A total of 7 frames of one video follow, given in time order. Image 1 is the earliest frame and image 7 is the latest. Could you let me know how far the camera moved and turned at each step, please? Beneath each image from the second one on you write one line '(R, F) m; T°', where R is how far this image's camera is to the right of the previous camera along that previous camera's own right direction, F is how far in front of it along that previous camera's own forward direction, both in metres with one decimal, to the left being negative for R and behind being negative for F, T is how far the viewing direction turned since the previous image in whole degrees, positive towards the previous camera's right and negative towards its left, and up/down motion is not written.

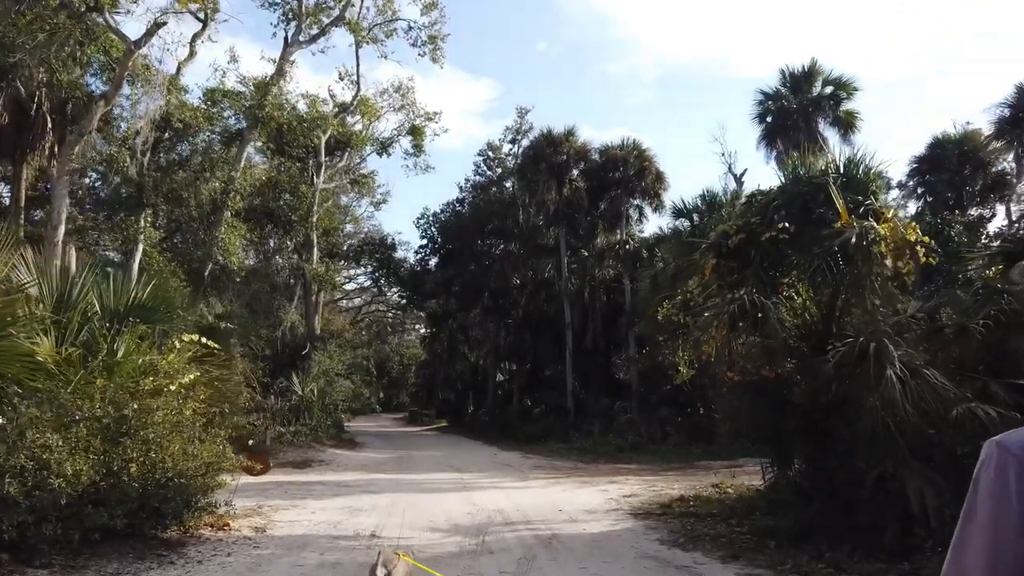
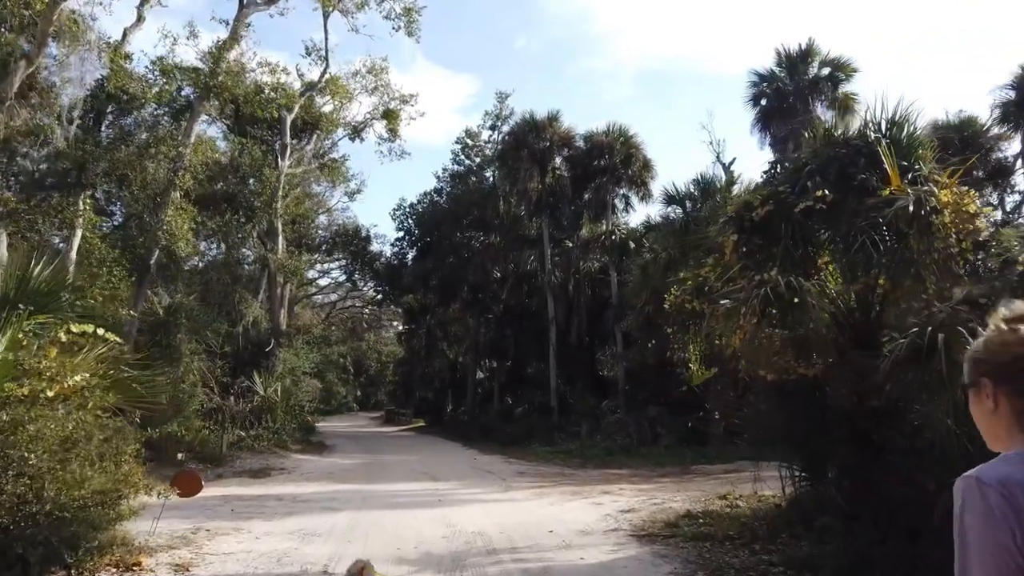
(0.0, +1.6) m; +1°
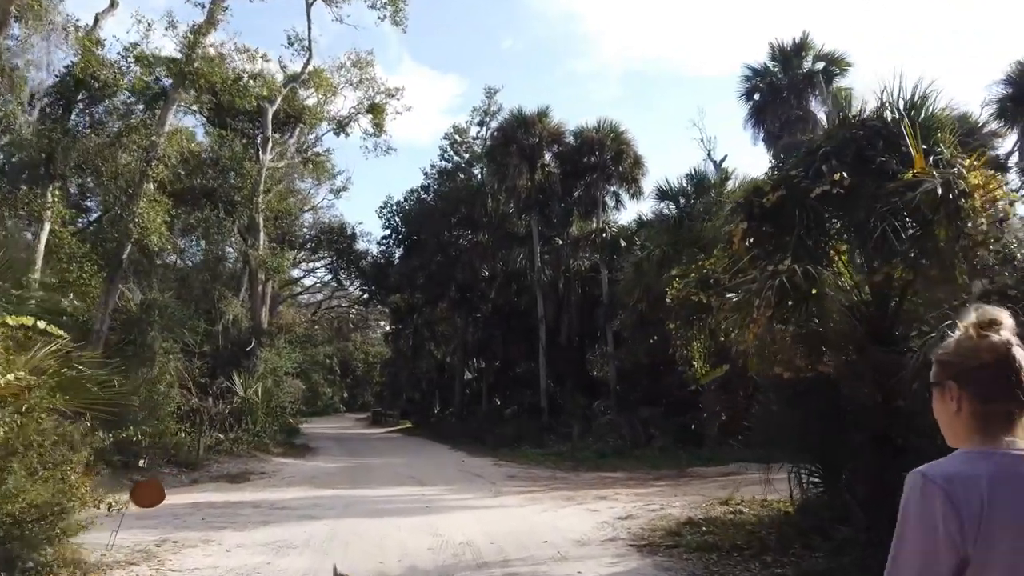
(0.0, +0.6) m; +1°
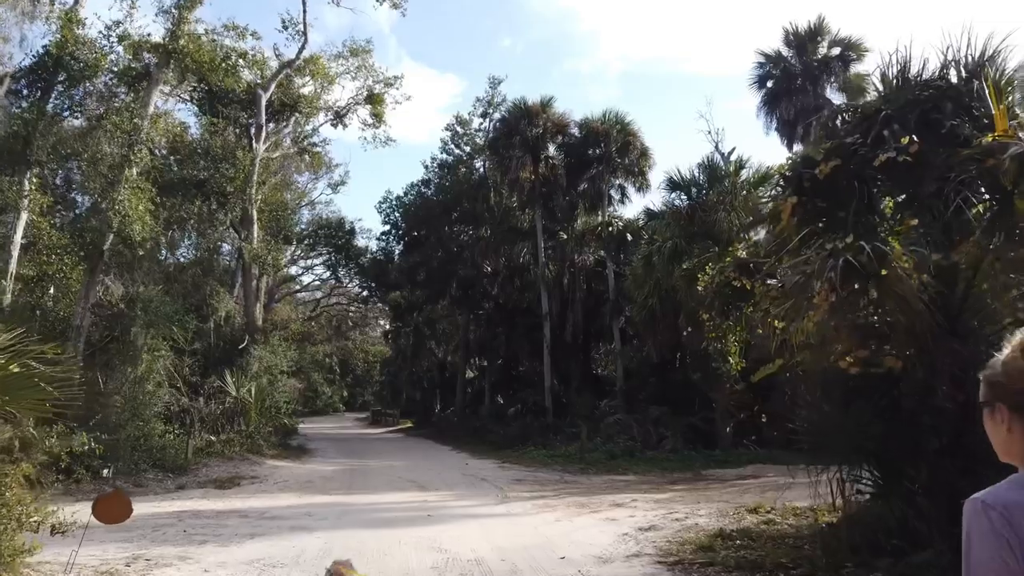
(-0.1, +0.9) m; 0°
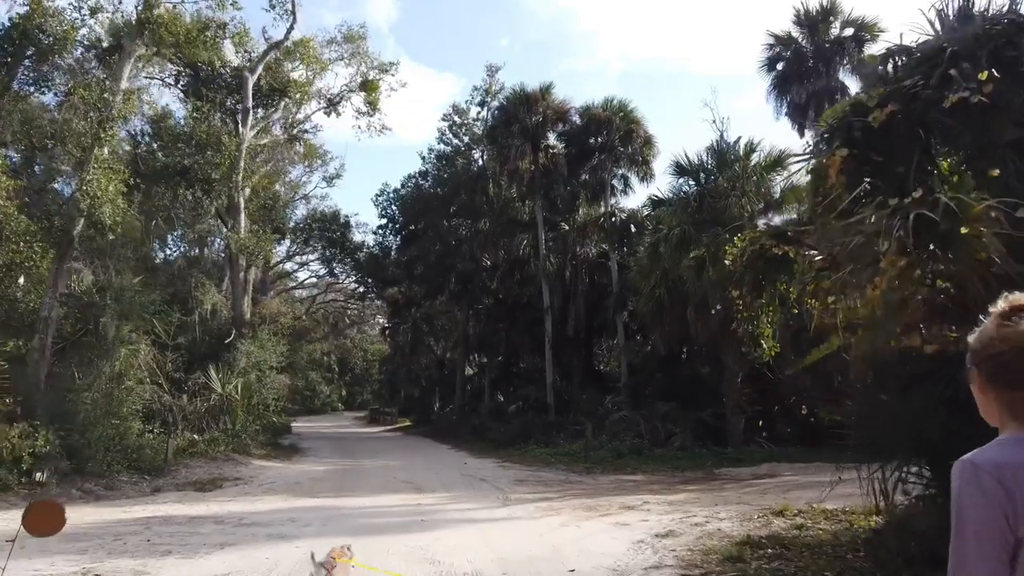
(0.0, +1.0) m; 0°
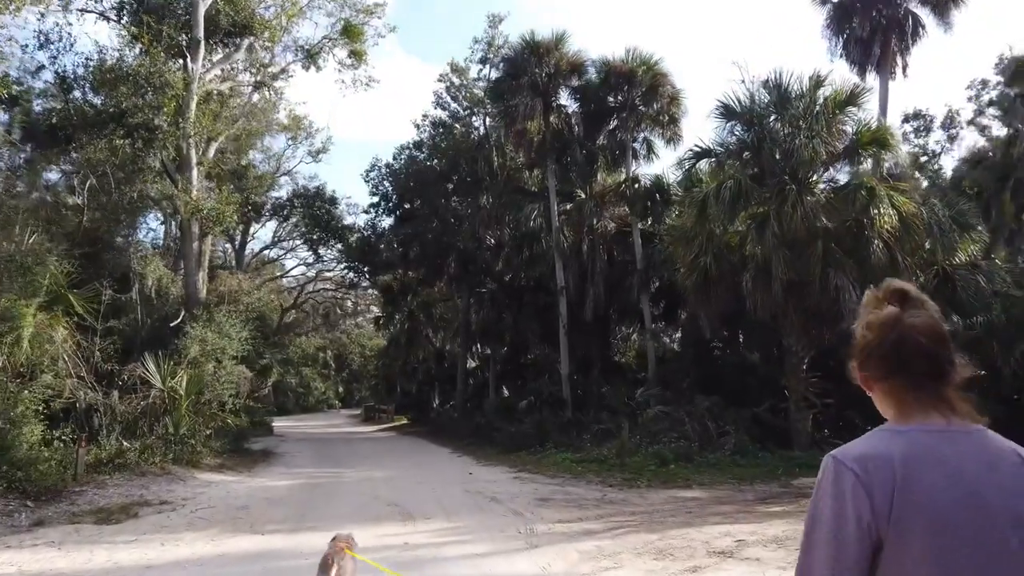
(-0.3, +3.6) m; 0°
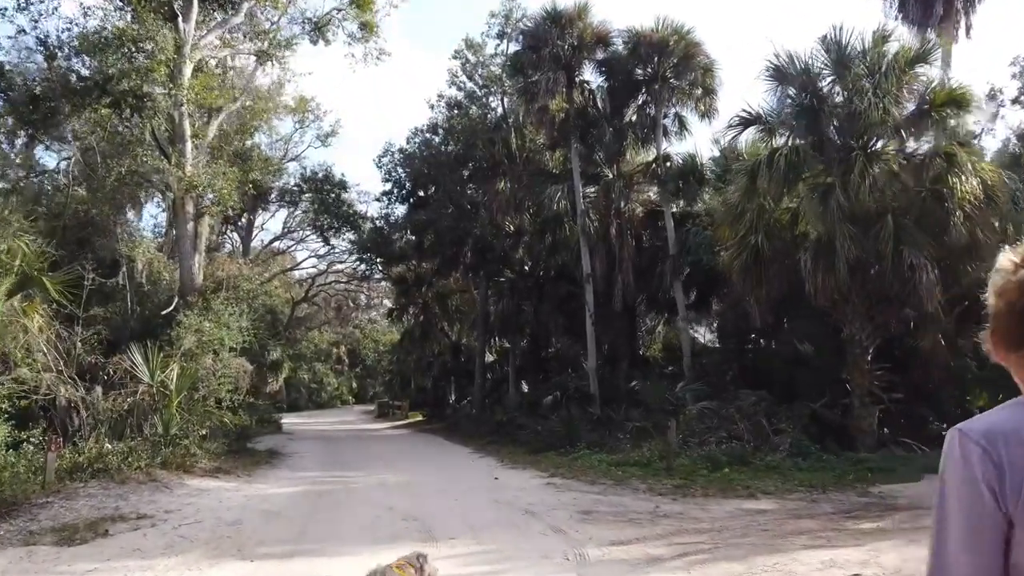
(-0.3, +1.6) m; -1°
